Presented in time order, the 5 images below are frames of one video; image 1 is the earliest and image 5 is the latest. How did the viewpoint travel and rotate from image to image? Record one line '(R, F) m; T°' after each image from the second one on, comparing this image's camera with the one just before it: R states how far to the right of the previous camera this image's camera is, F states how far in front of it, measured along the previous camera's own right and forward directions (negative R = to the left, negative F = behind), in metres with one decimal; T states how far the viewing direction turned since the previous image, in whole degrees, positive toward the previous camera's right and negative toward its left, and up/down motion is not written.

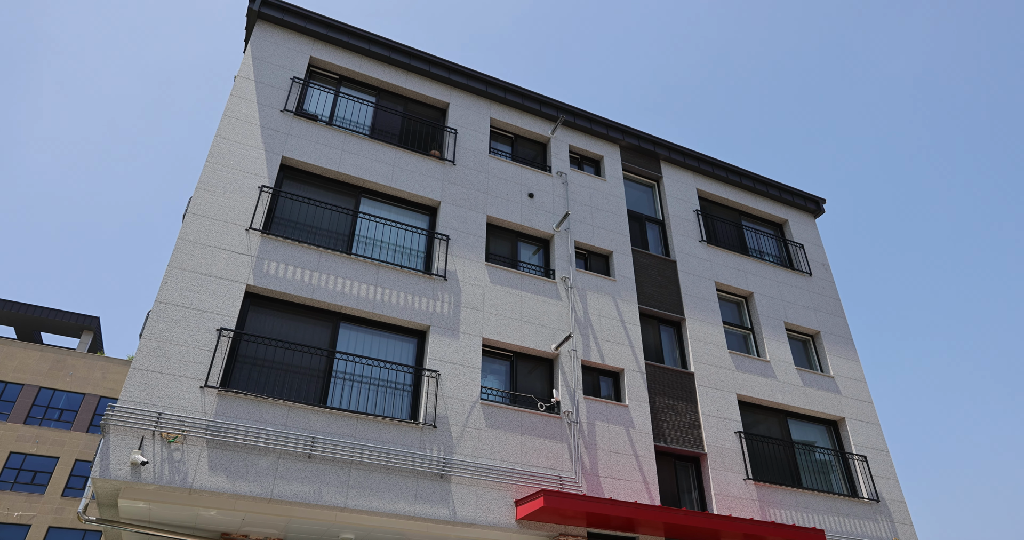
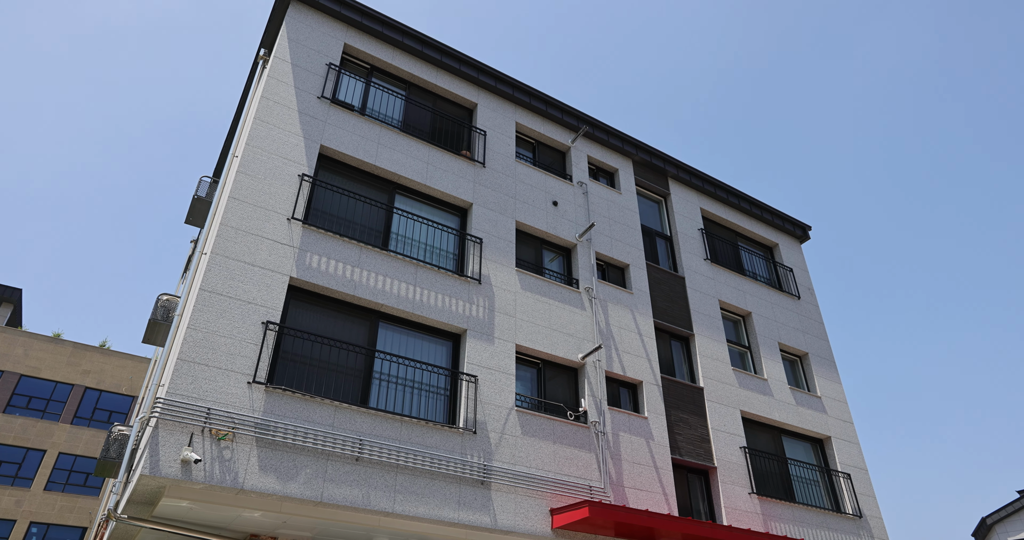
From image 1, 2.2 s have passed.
(-2.0, +0.1) m; +6°
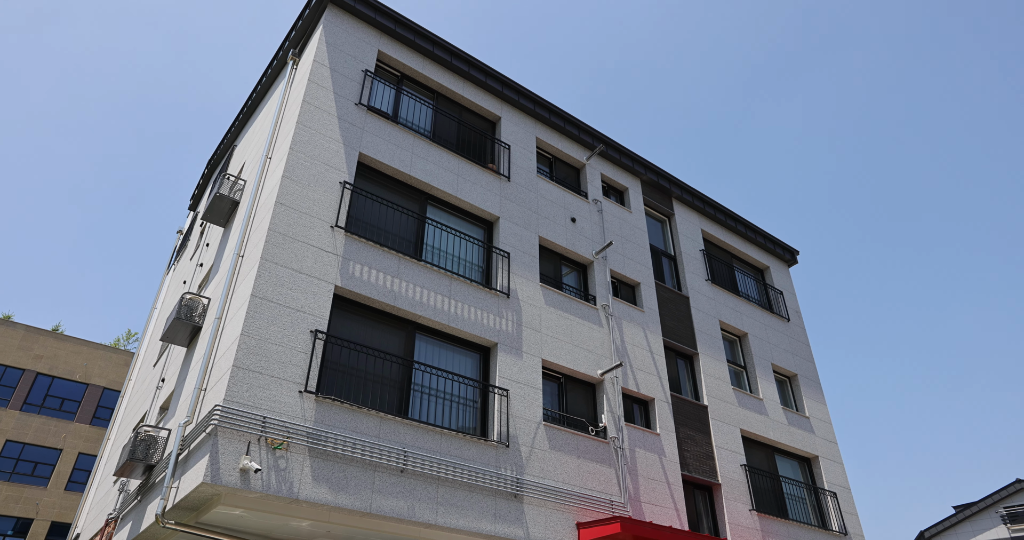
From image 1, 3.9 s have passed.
(-1.5, -0.2) m; +4°
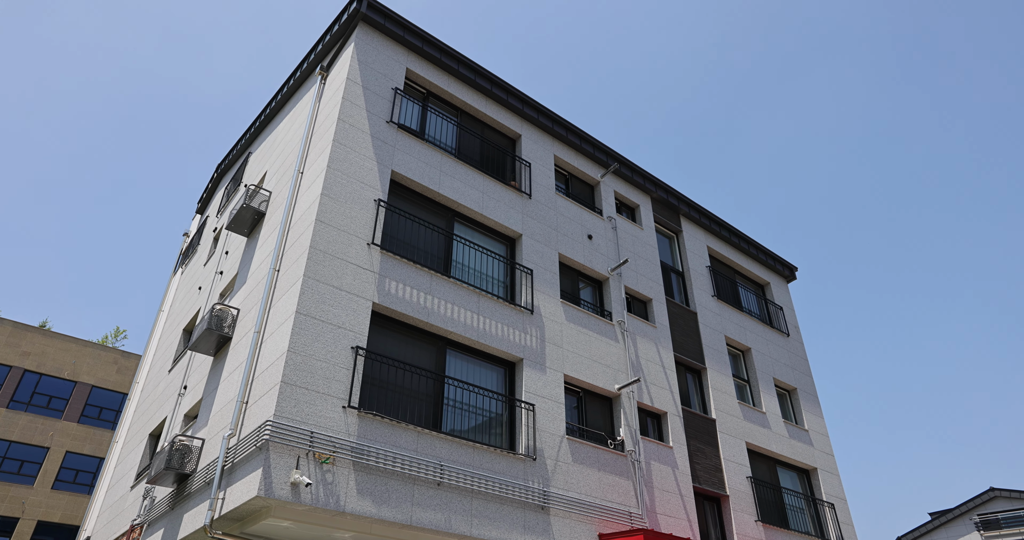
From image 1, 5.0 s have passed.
(-0.9, -0.4) m; +2°
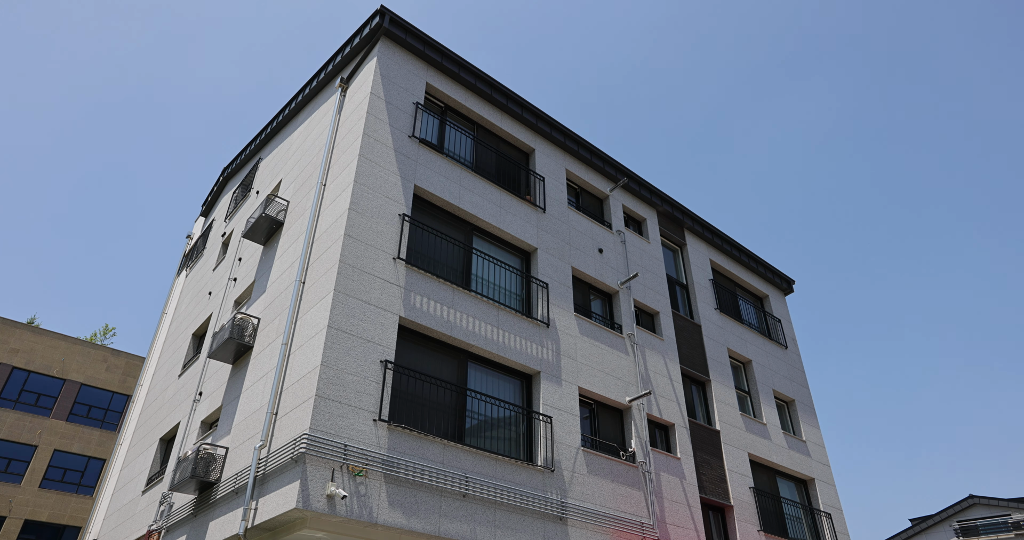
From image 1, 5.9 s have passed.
(-0.7, -0.3) m; +1°
